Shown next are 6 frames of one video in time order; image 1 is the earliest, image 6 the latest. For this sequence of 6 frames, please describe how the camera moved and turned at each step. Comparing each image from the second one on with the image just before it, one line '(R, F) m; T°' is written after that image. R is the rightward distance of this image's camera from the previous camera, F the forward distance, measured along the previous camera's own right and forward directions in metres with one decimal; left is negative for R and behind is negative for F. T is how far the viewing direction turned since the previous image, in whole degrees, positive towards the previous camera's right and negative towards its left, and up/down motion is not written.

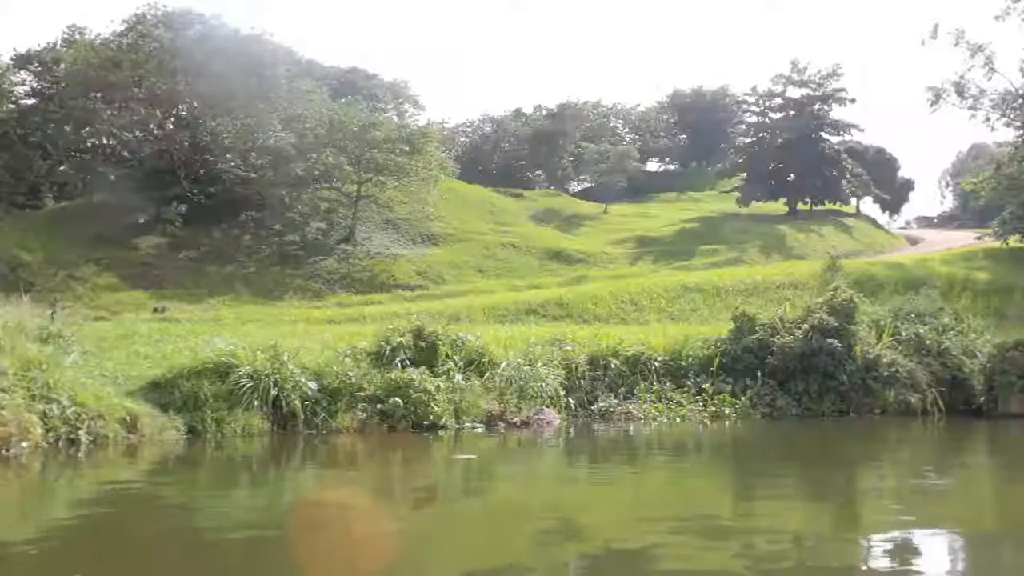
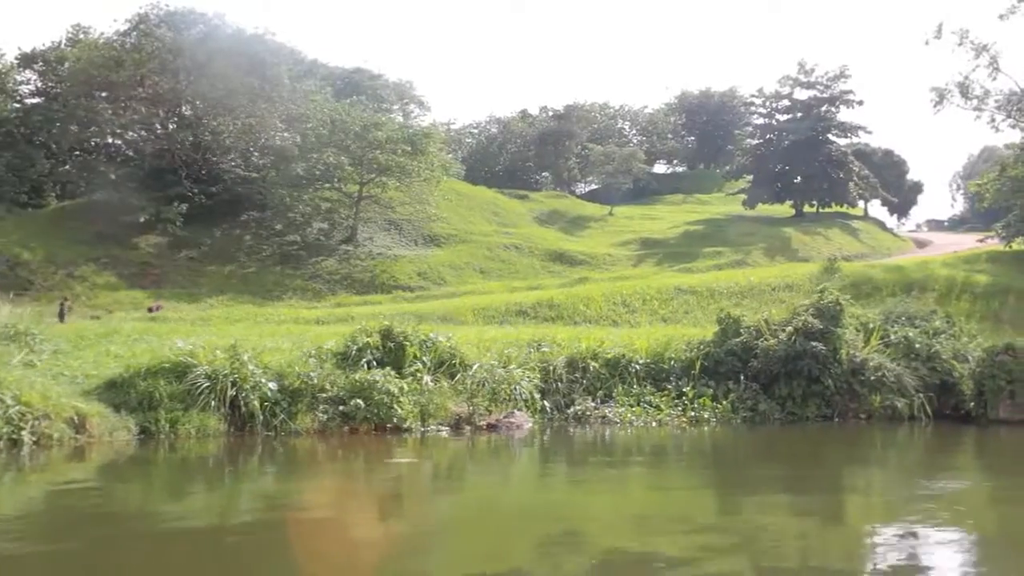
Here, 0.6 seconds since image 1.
(+0.6, +0.4) m; -1°
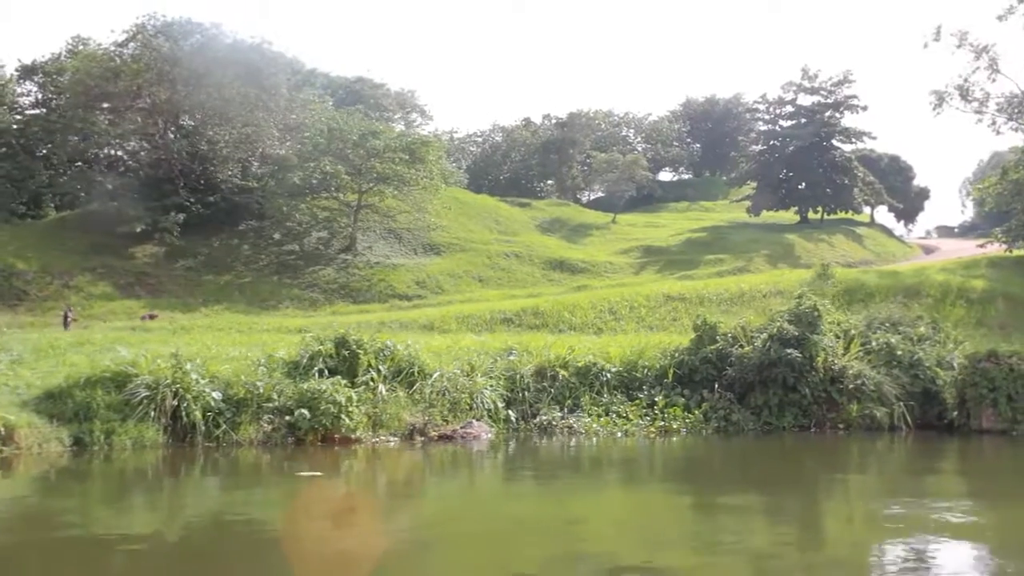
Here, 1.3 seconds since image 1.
(+0.8, +0.5) m; -1°
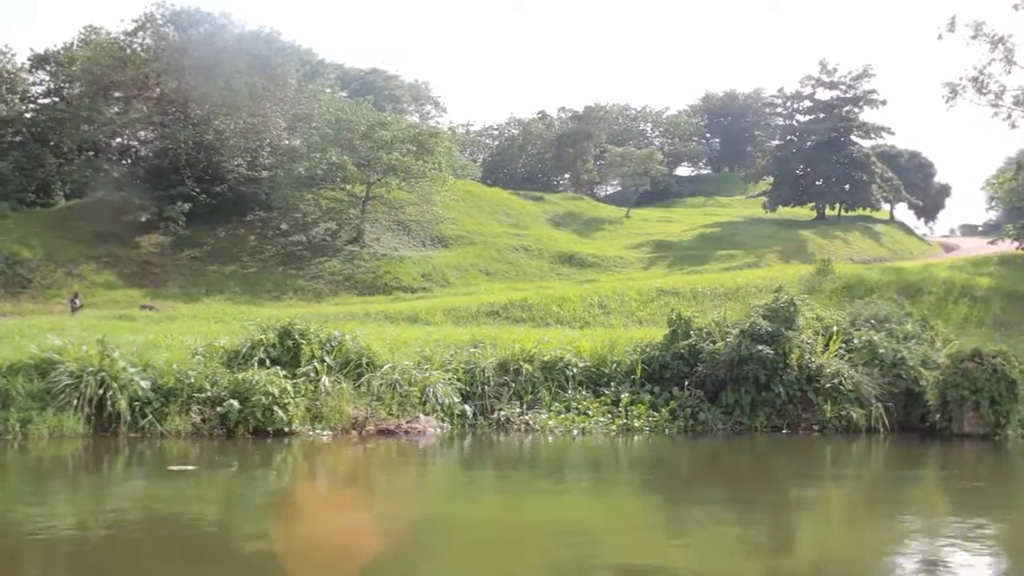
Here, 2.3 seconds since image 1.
(+1.0, +0.6) m; -2°
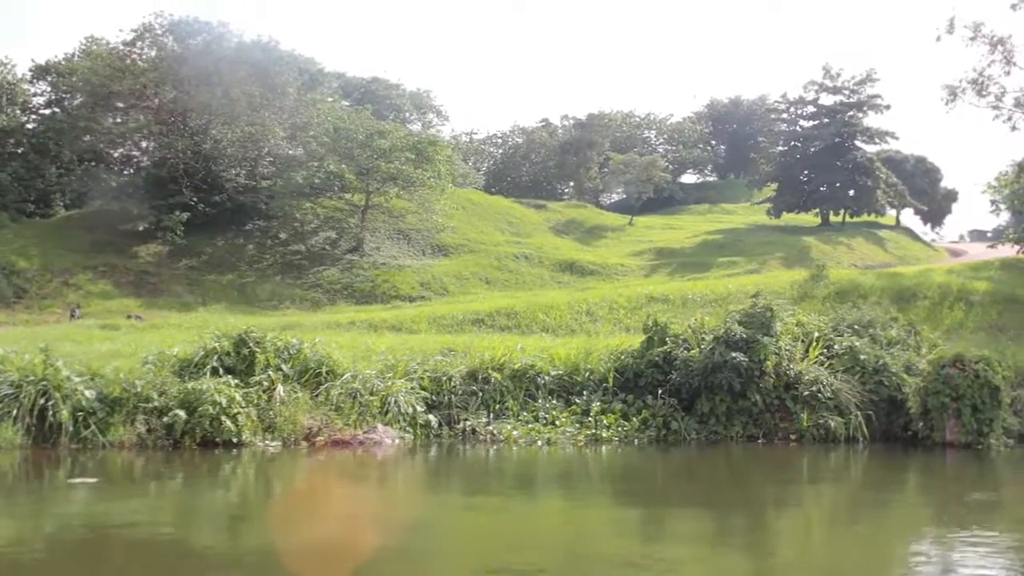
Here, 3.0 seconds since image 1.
(+0.7, +0.4) m; -1°
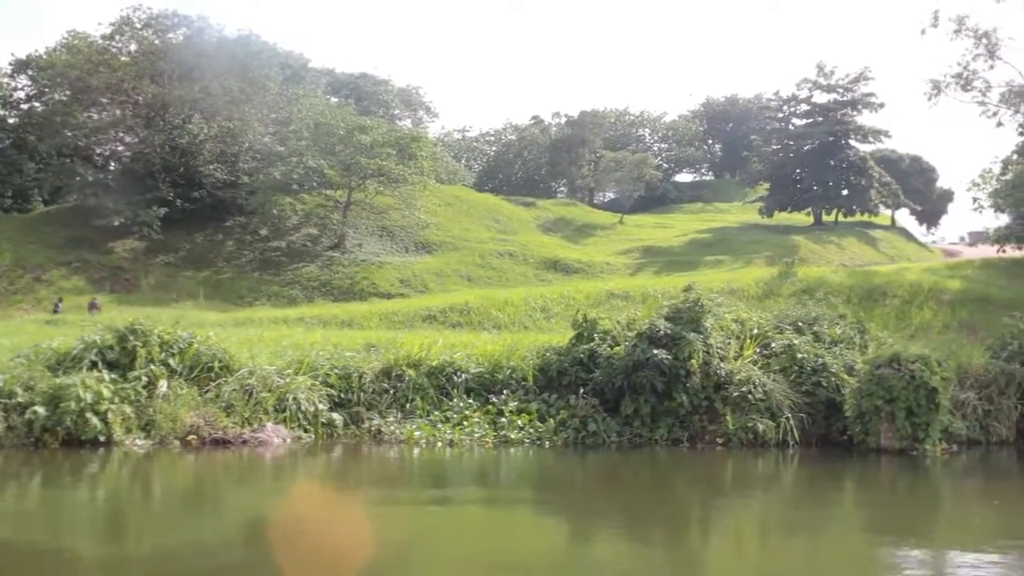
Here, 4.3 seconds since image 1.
(+1.4, +0.8) m; 0°
